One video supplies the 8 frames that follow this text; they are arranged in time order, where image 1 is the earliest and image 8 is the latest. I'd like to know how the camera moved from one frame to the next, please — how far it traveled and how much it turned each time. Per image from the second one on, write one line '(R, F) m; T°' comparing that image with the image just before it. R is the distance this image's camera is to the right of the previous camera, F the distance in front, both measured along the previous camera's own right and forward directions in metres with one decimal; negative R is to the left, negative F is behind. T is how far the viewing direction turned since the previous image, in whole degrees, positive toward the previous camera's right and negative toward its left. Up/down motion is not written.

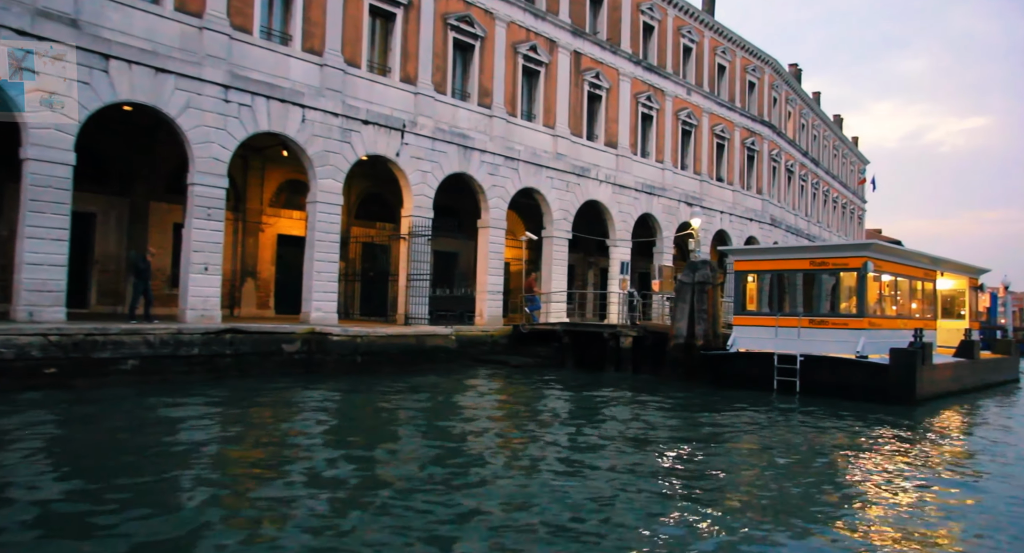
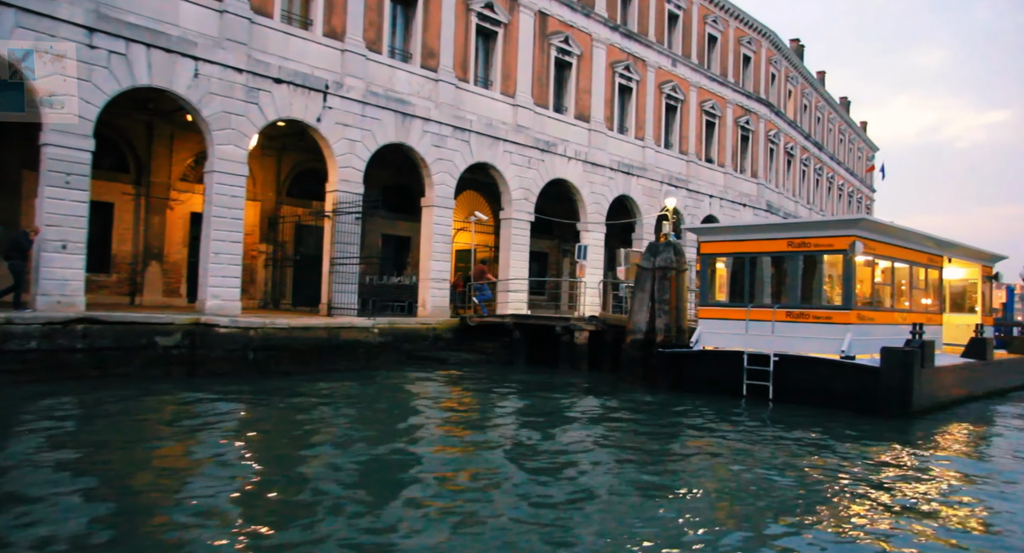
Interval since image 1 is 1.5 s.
(+1.6, +2.3) m; -1°
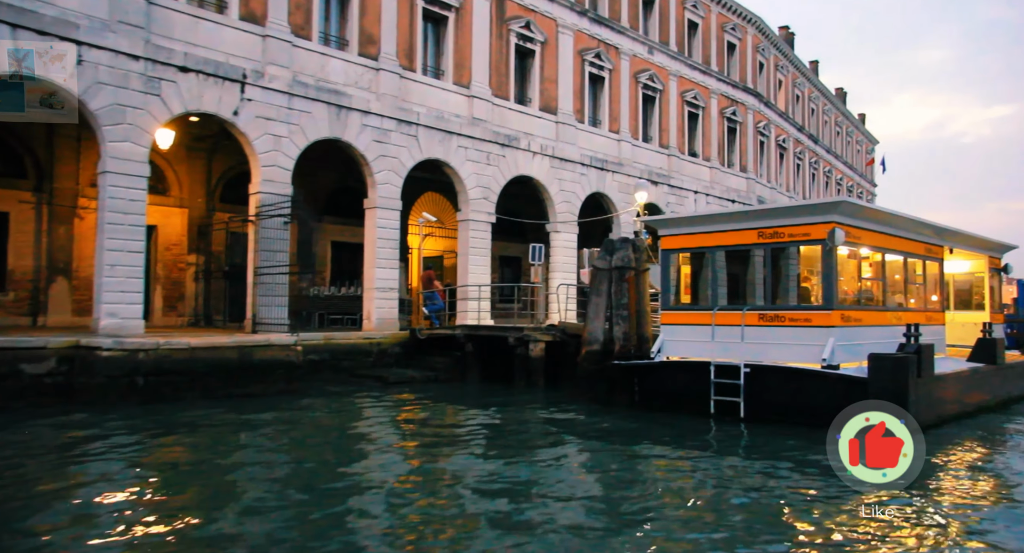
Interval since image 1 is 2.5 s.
(+1.2, +1.7) m; -1°
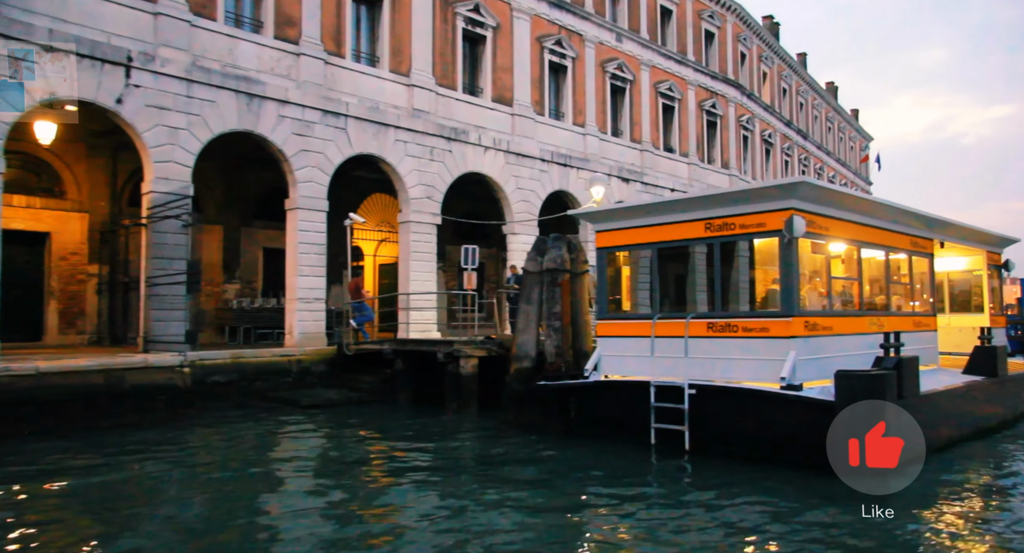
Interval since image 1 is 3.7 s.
(+1.3, +1.8) m; 0°
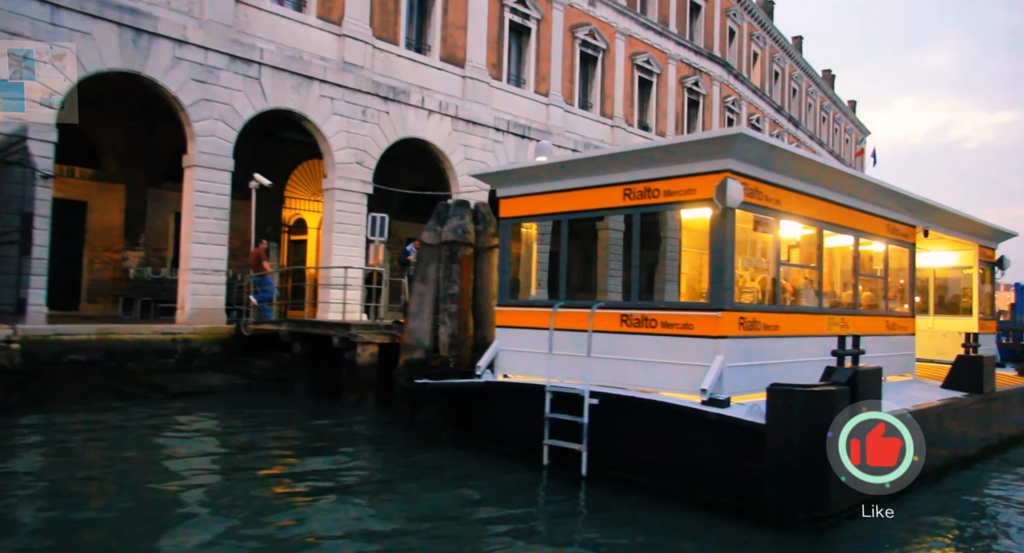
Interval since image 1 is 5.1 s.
(+1.2, +1.8) m; 0°
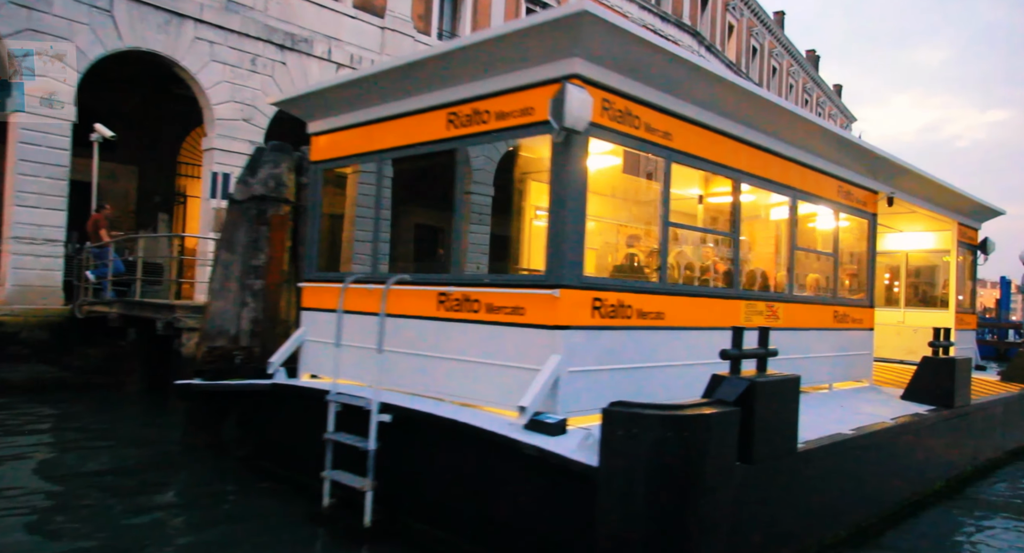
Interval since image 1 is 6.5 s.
(+1.4, +2.0) m; +1°
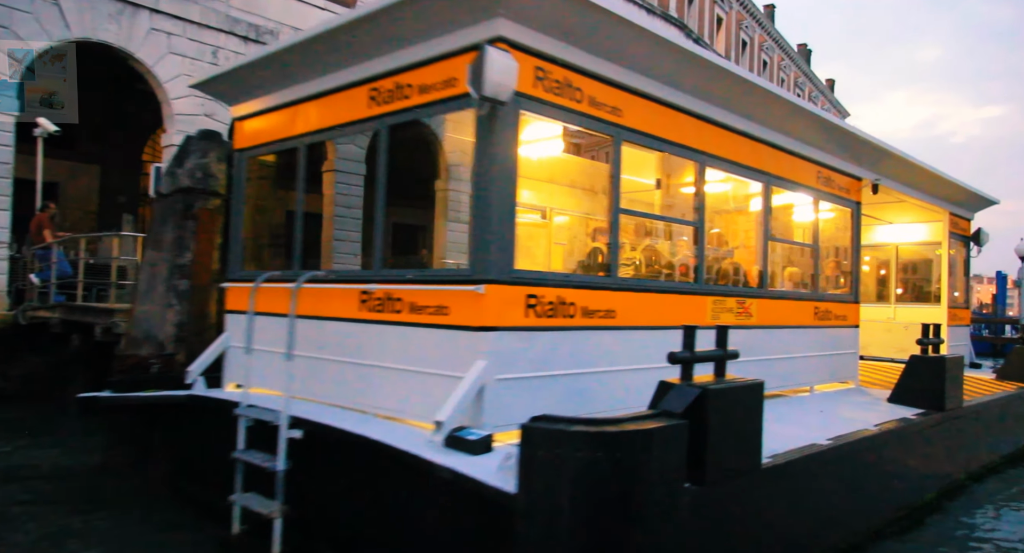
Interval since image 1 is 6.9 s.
(+0.4, +0.5) m; 0°
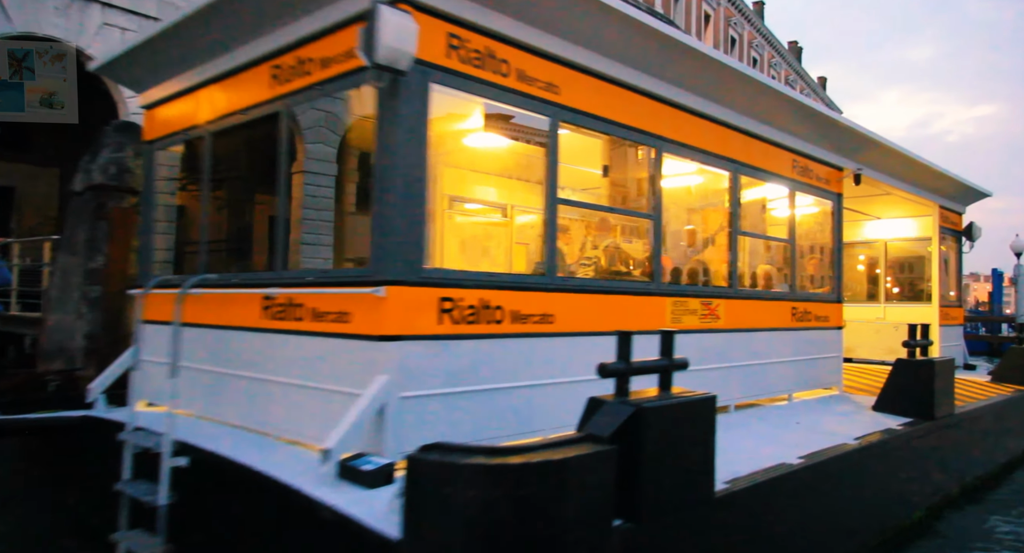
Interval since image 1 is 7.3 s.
(+0.4, +0.5) m; 0°
